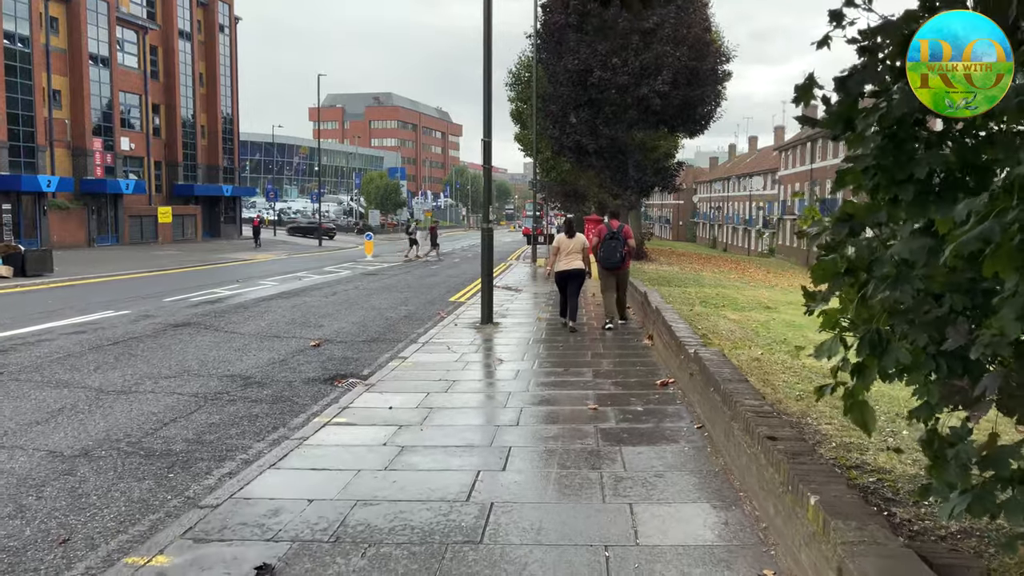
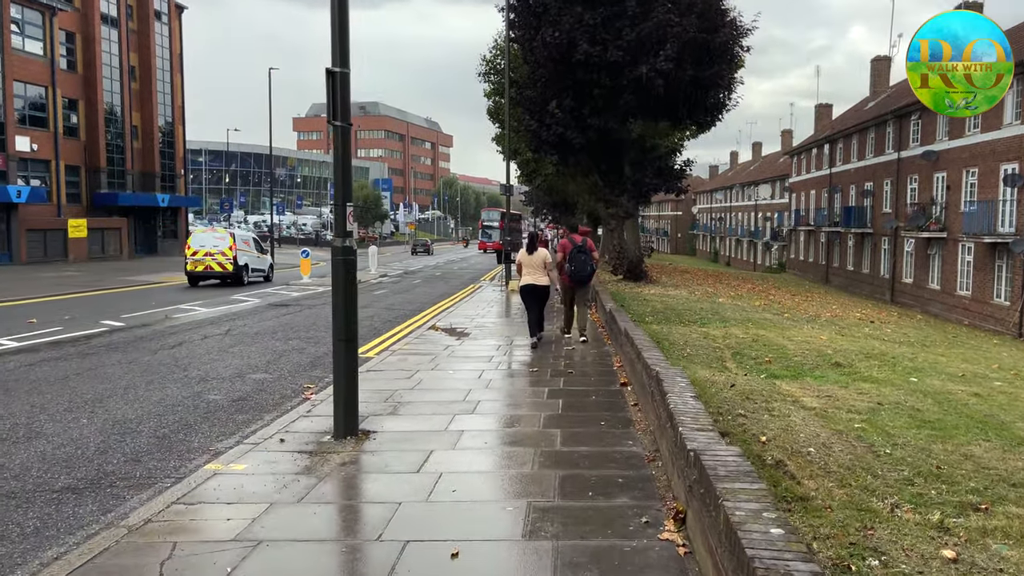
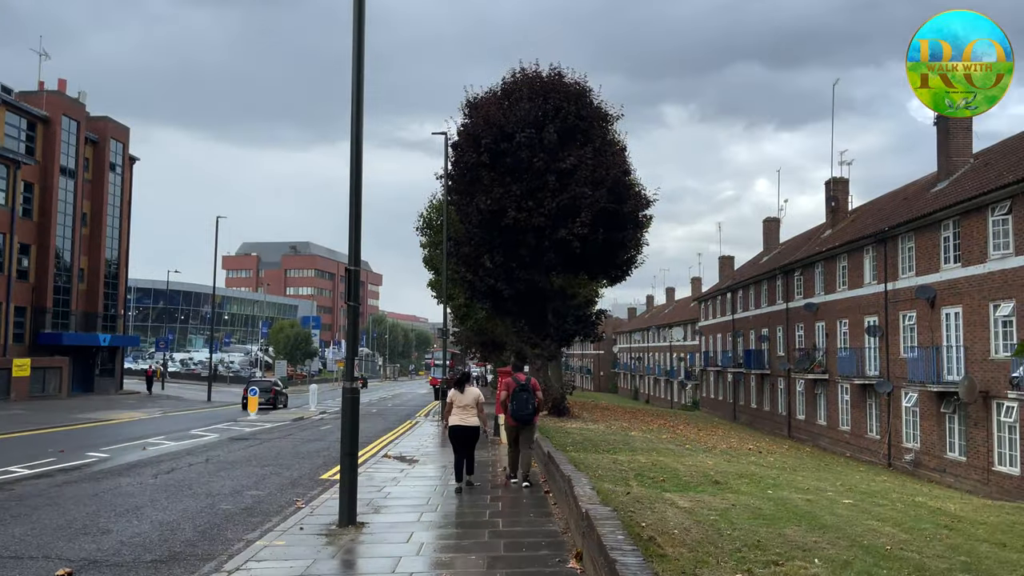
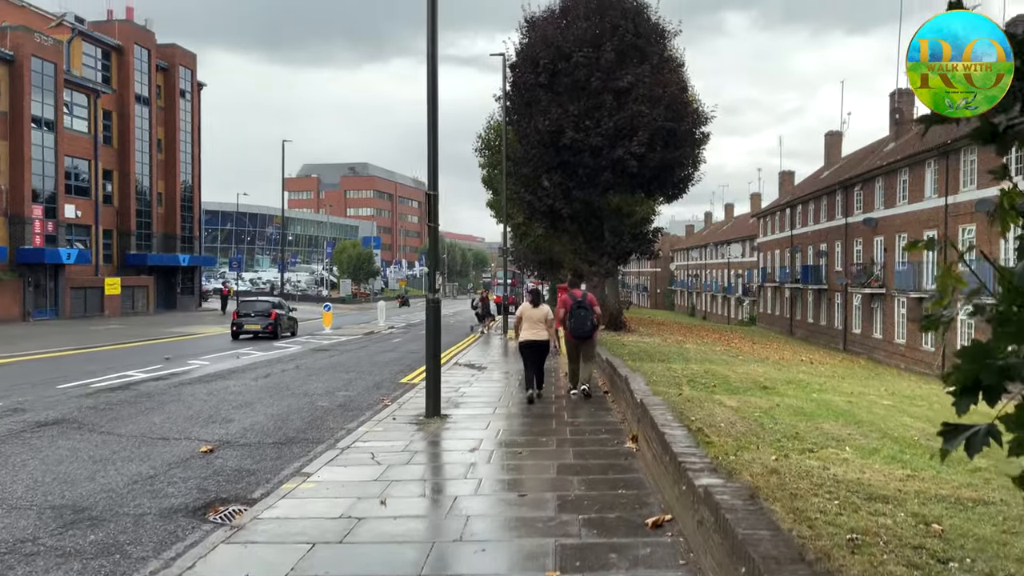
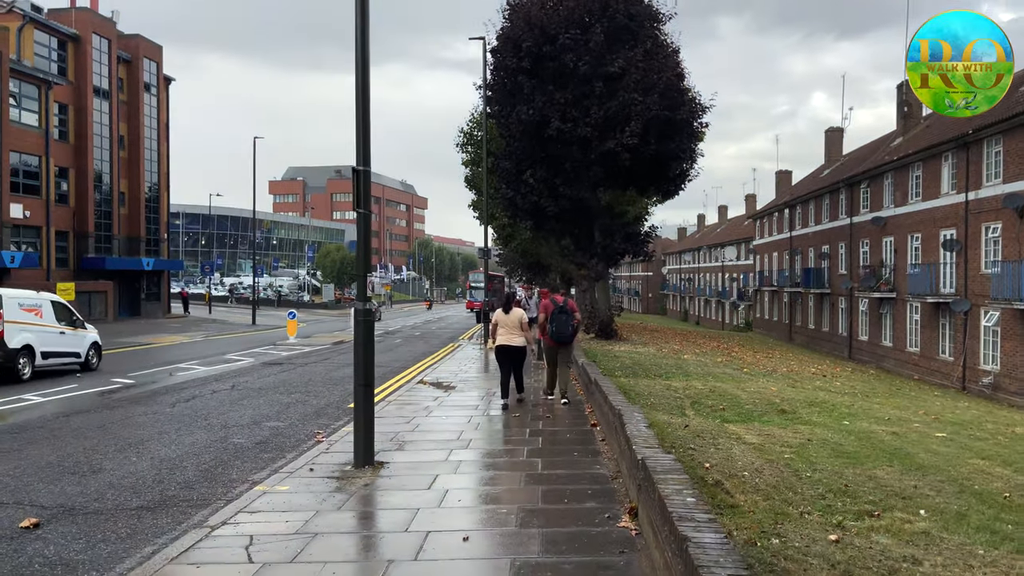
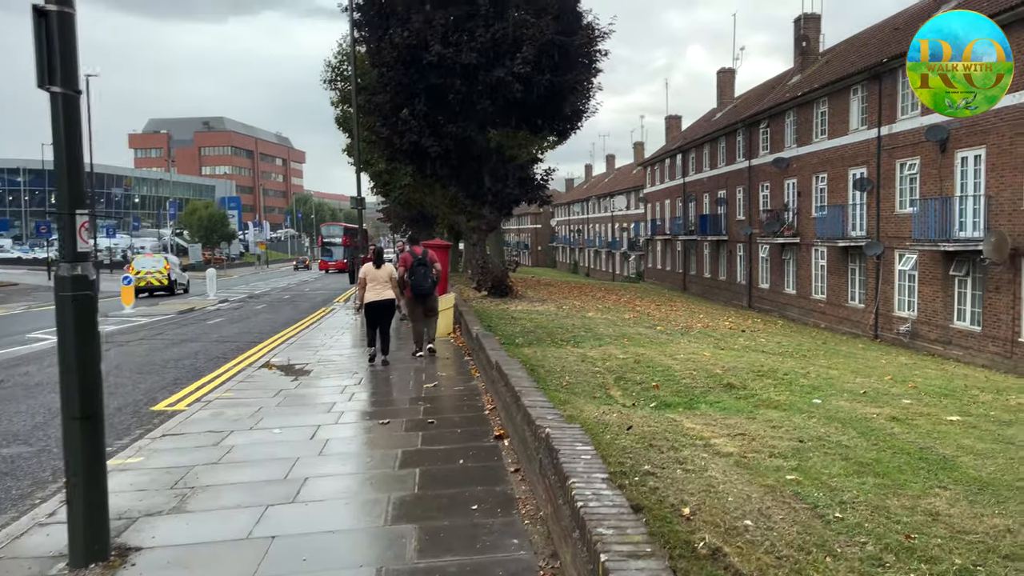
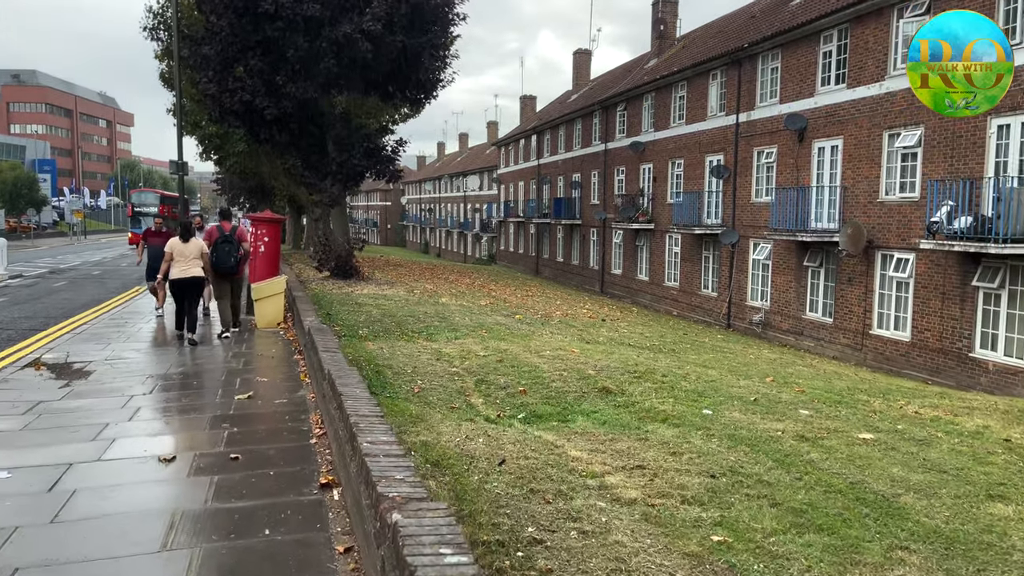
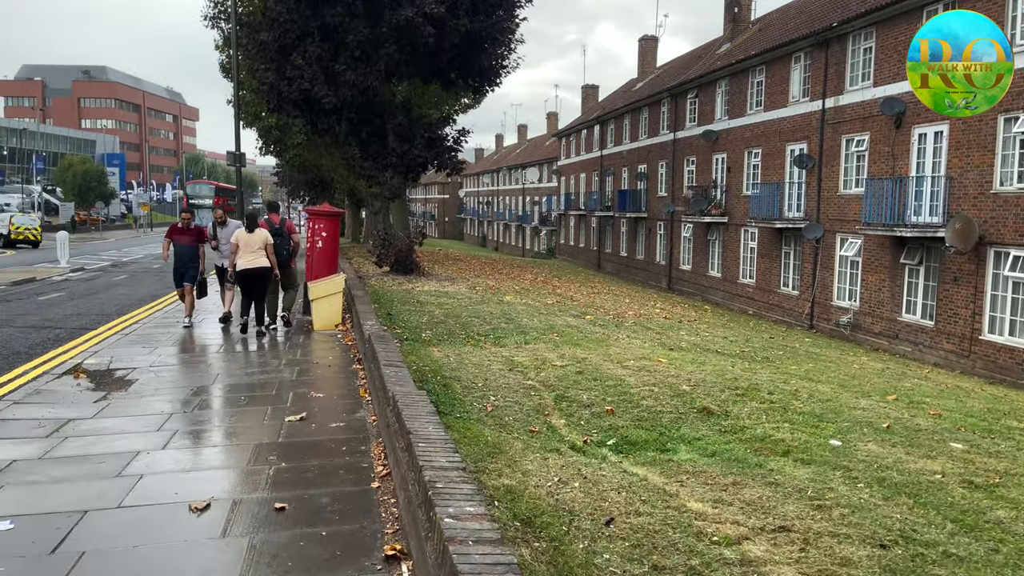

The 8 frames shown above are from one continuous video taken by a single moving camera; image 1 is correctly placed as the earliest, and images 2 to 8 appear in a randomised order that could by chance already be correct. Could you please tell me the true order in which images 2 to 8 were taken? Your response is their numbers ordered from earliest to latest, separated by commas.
4, 3, 5, 2, 6, 7, 8
